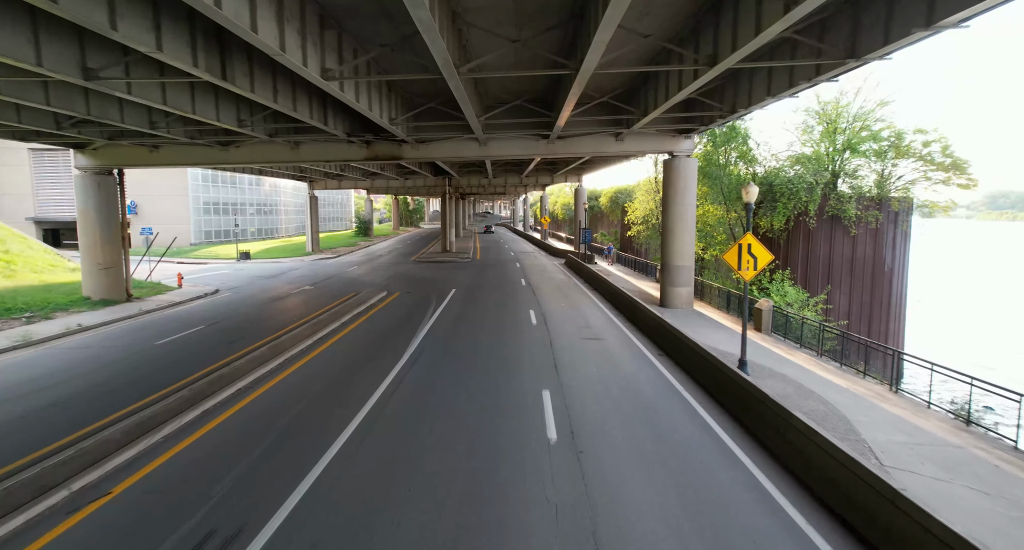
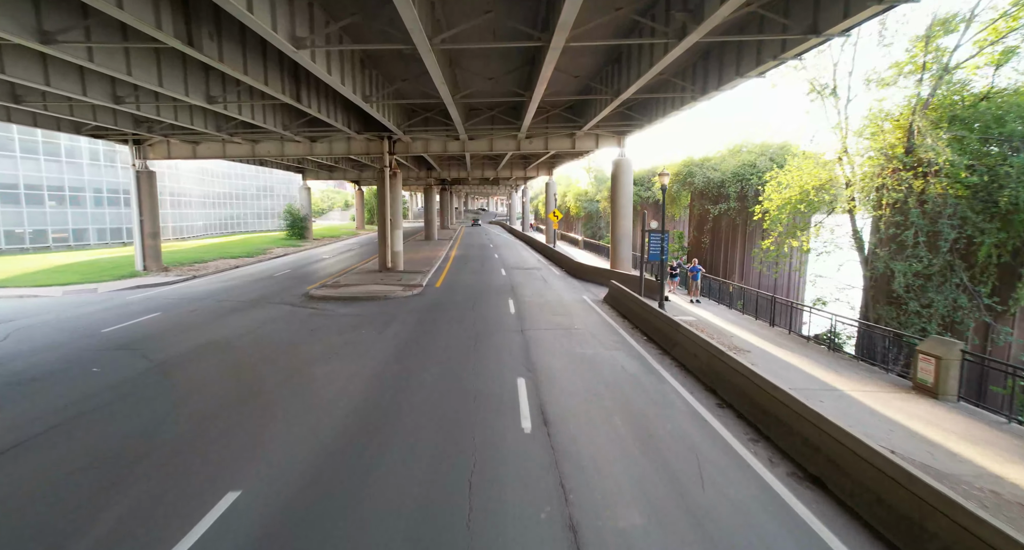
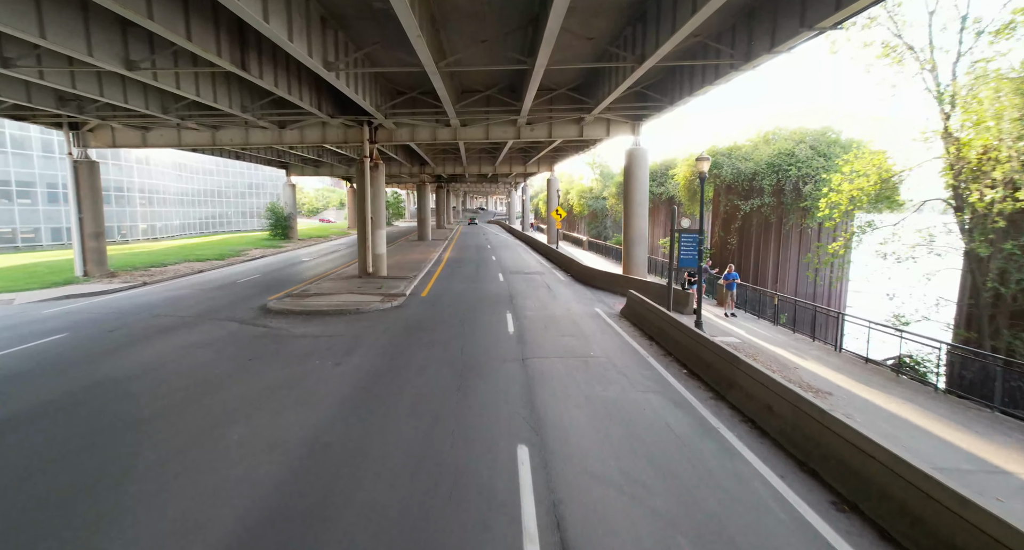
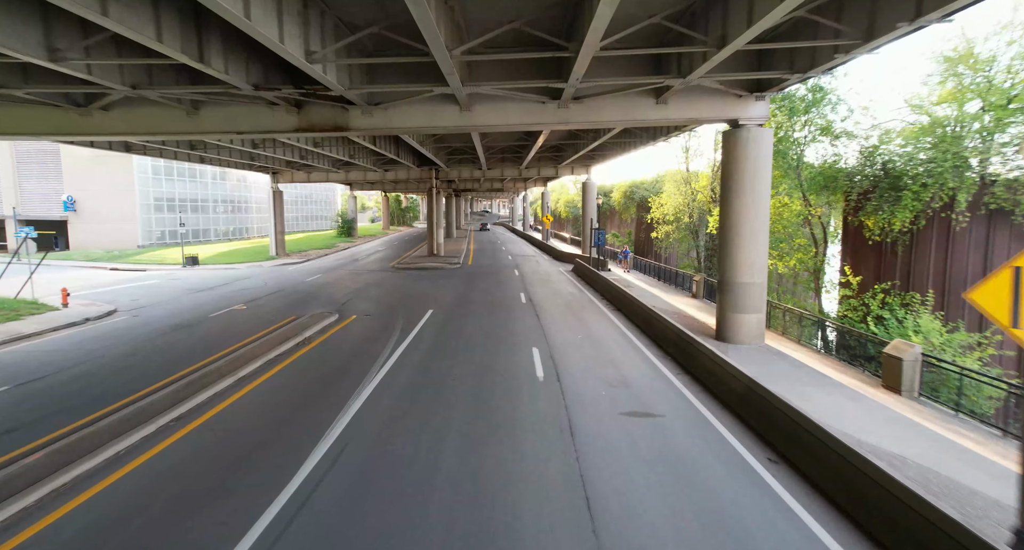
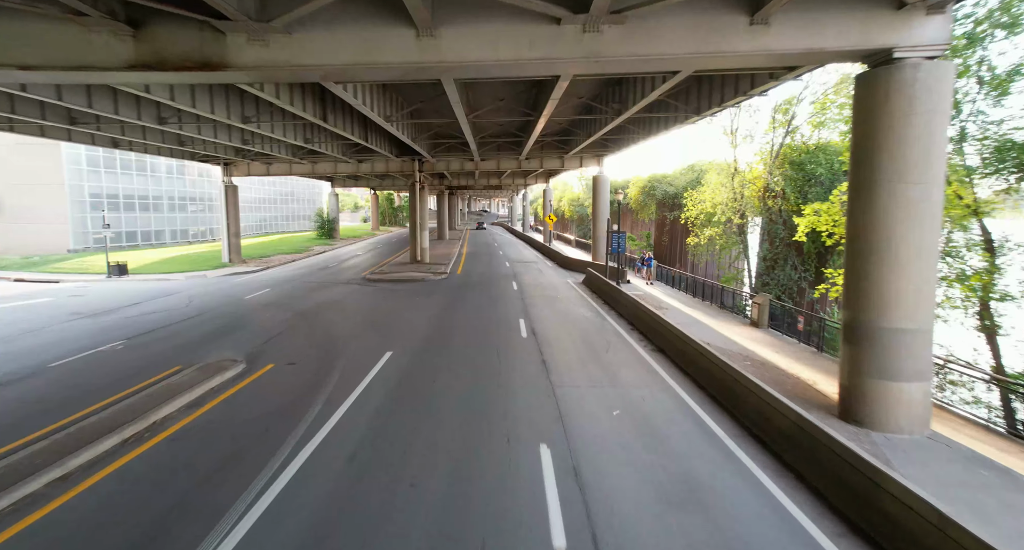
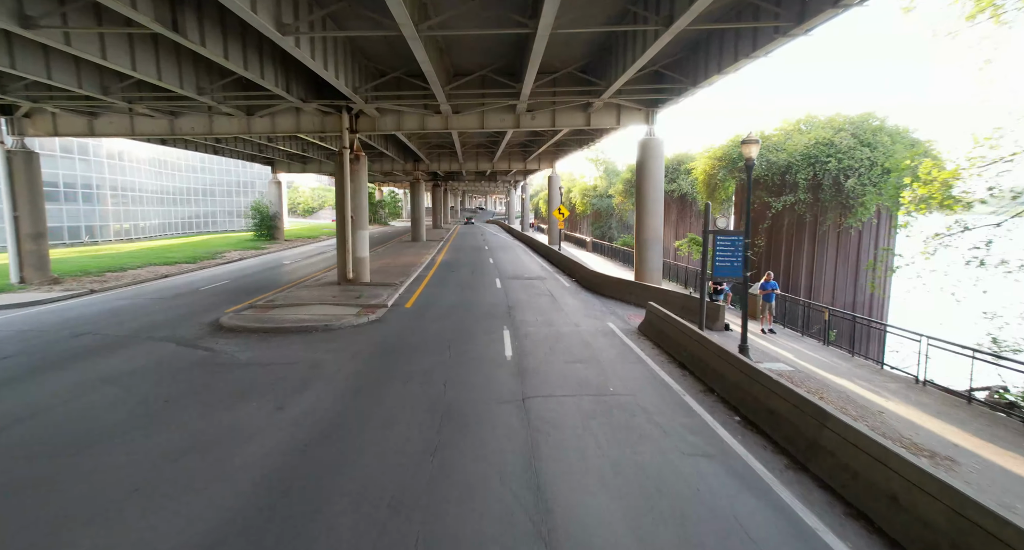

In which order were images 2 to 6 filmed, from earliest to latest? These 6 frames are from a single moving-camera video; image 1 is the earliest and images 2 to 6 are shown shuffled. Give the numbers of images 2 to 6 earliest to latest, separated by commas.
4, 5, 2, 3, 6
